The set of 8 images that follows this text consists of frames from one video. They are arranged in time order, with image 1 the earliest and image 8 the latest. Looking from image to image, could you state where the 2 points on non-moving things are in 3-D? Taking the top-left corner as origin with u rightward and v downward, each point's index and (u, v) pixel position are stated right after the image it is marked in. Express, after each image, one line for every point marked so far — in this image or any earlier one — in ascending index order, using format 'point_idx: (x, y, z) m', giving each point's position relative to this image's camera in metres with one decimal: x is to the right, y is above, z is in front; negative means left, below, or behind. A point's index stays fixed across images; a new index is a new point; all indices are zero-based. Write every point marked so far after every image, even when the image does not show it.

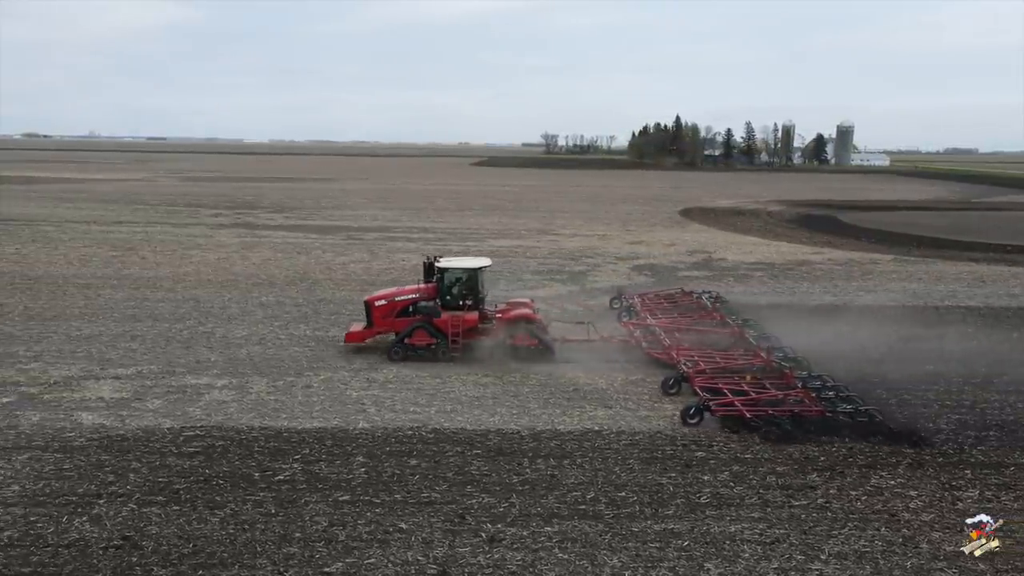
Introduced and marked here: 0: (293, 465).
0: (-2.6, -2.1, +8.8) m
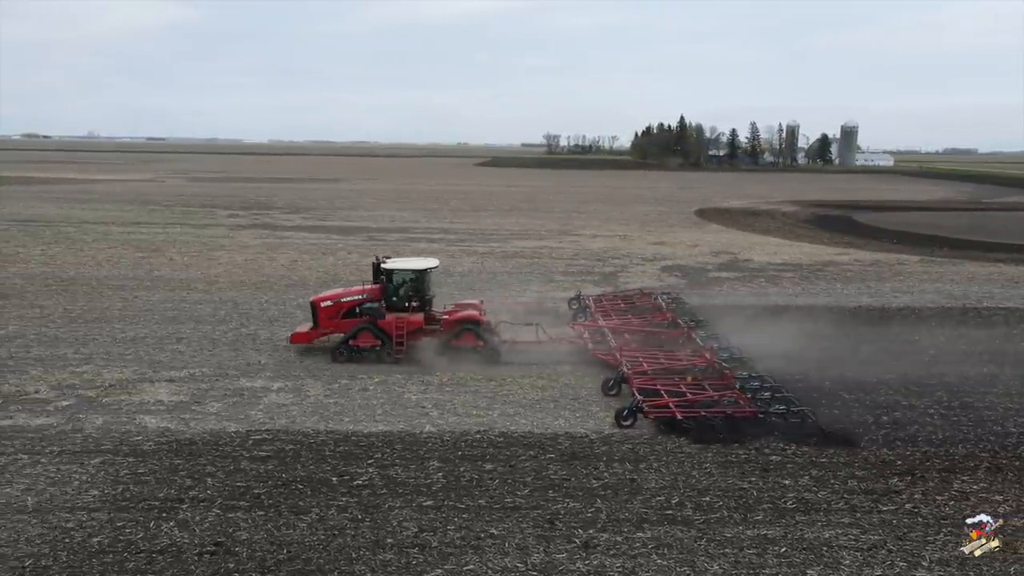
0: (-1.7, -2.2, +8.7) m
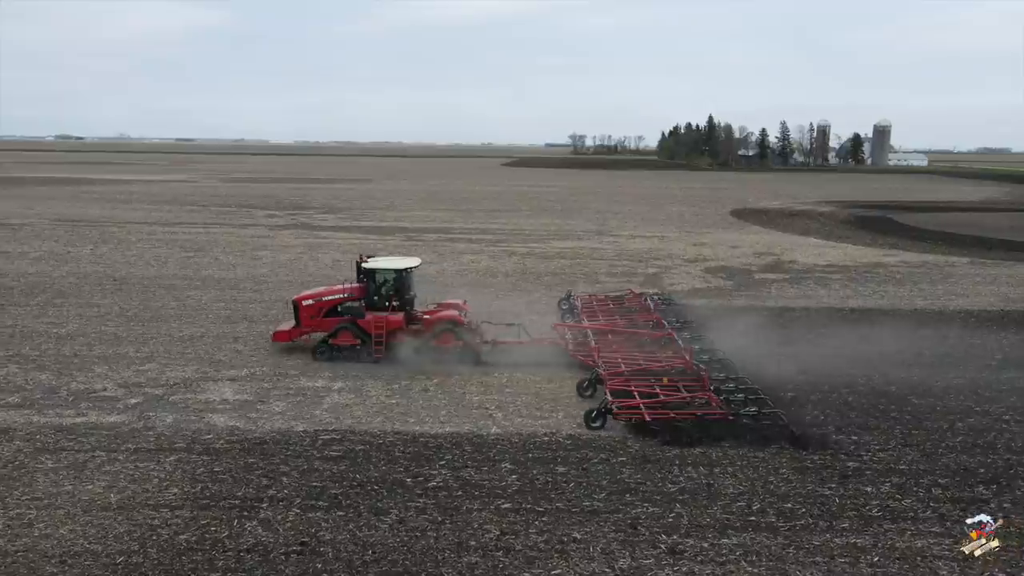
0: (-0.8, -2.2, +8.7) m
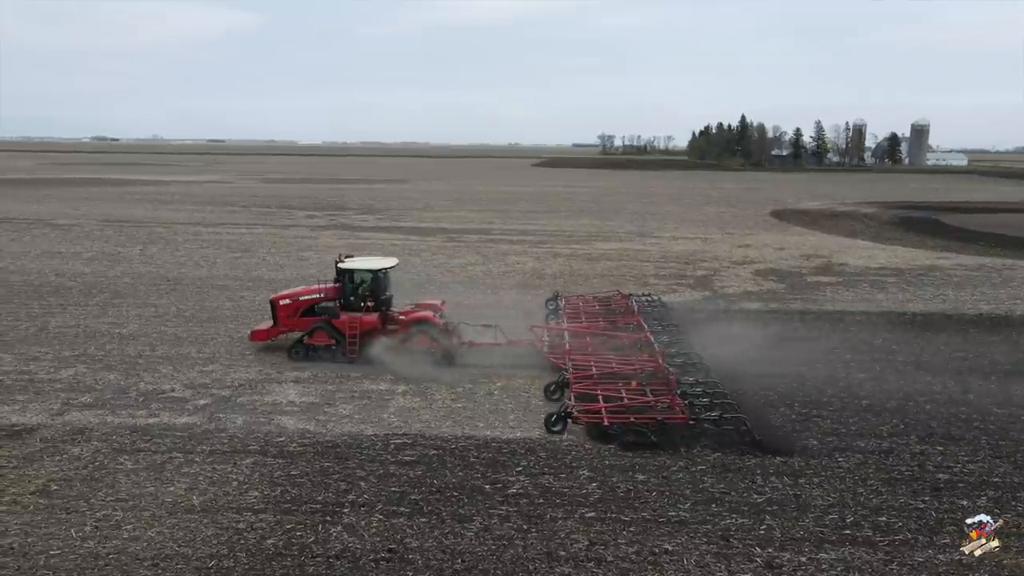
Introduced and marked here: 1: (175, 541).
0: (+0.1, -2.2, +8.6) m
1: (-3.4, -2.5, +7.2) m
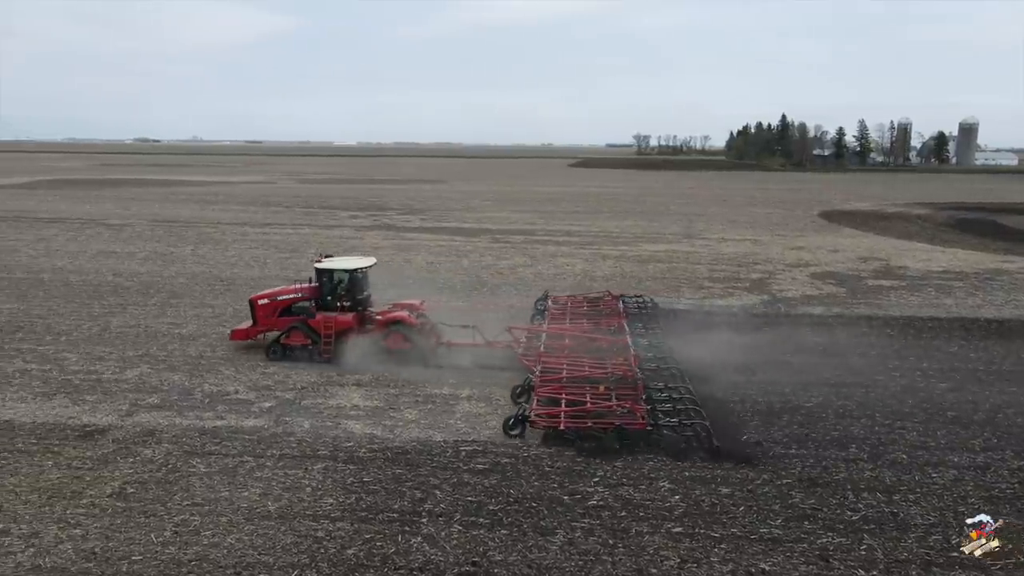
0: (+1.0, -2.3, +8.3) m
1: (-2.5, -2.6, +7.1) m
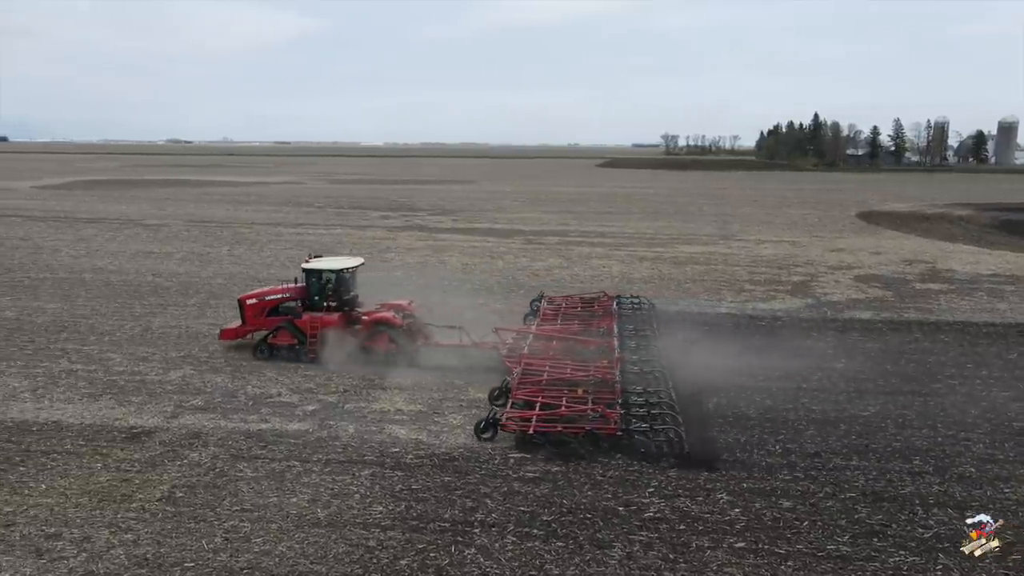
0: (+1.6, -2.4, +8.0) m
1: (-2.0, -2.6, +7.0) m
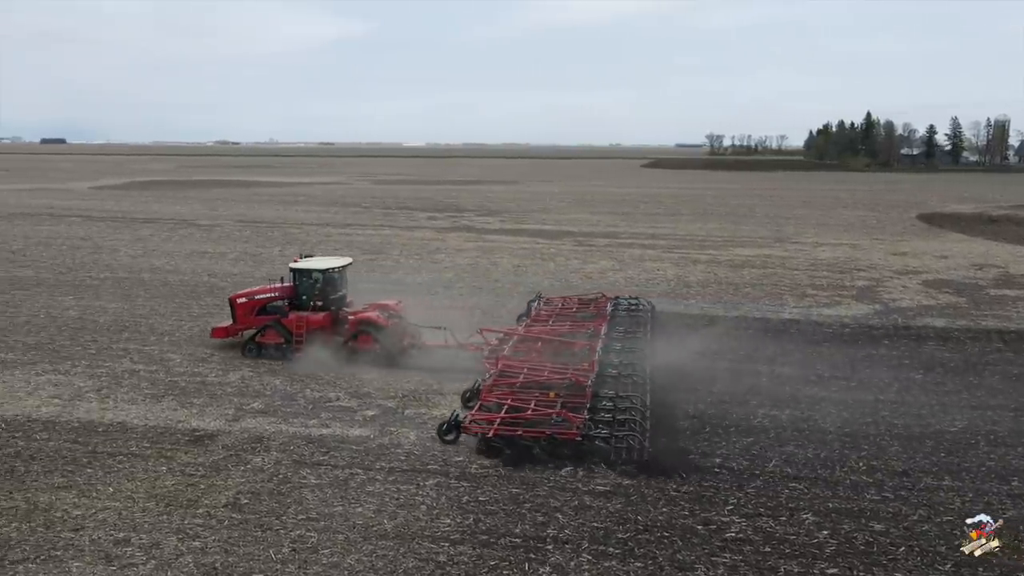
0: (+2.3, -2.4, +7.6) m
1: (-1.3, -2.7, +6.8) m
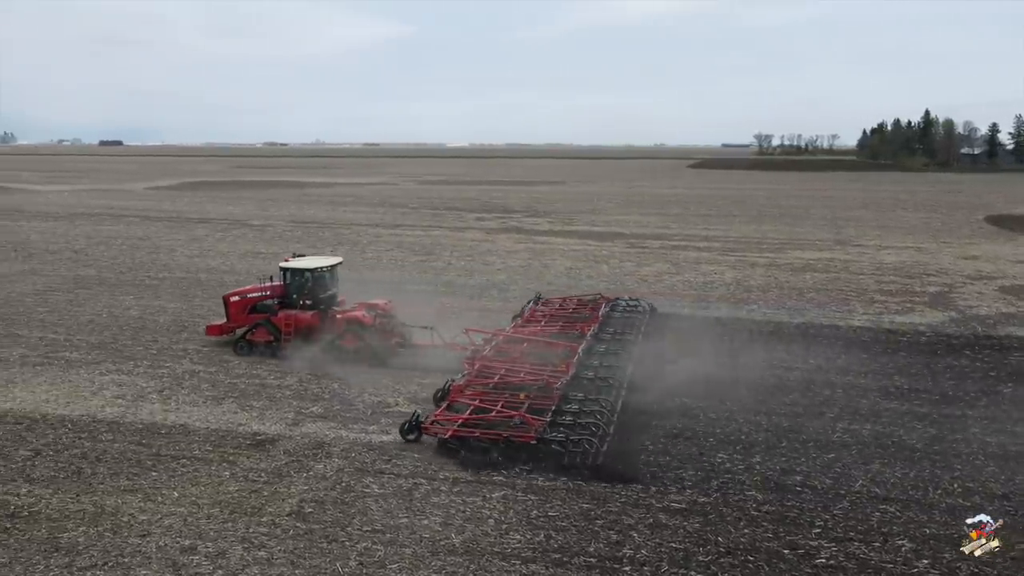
0: (+3.1, -2.5, +7.1) m
1: (-0.6, -2.7, +6.5) m
